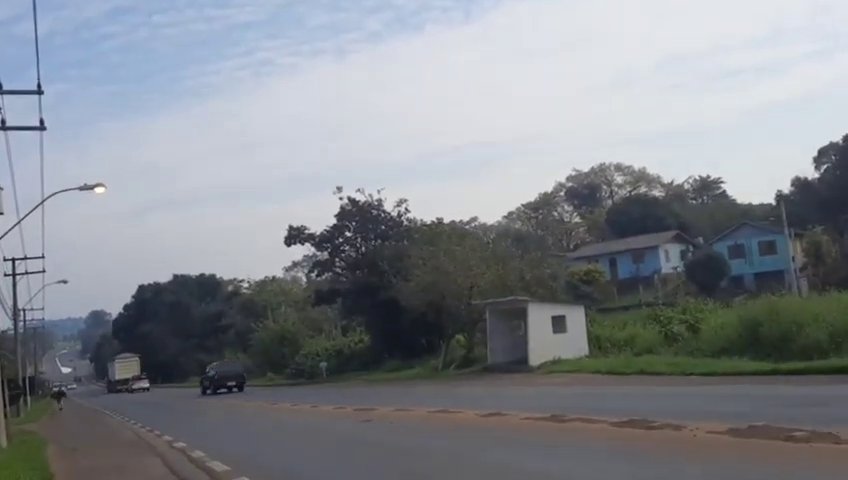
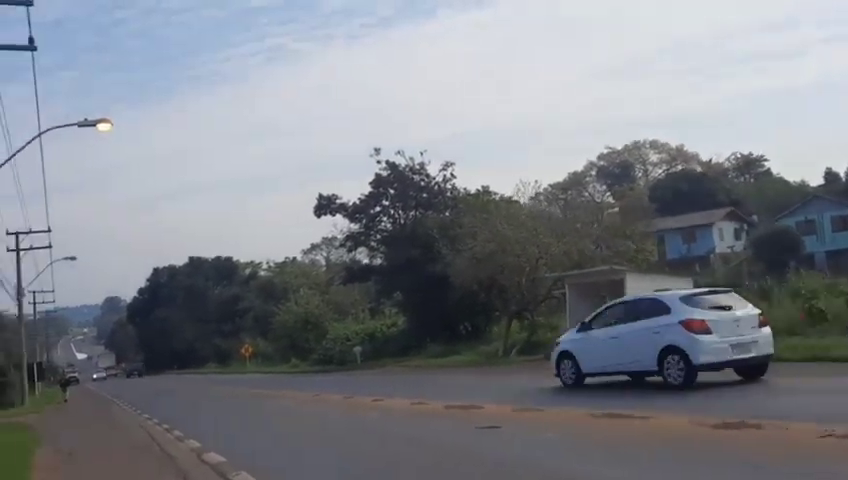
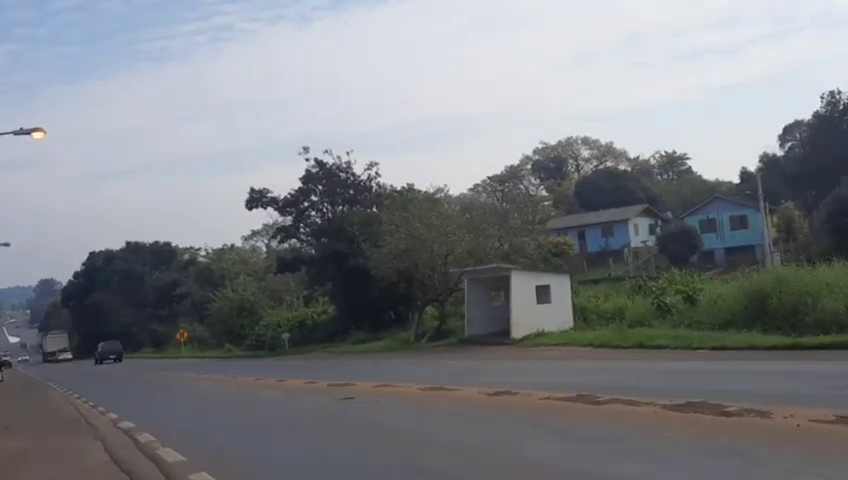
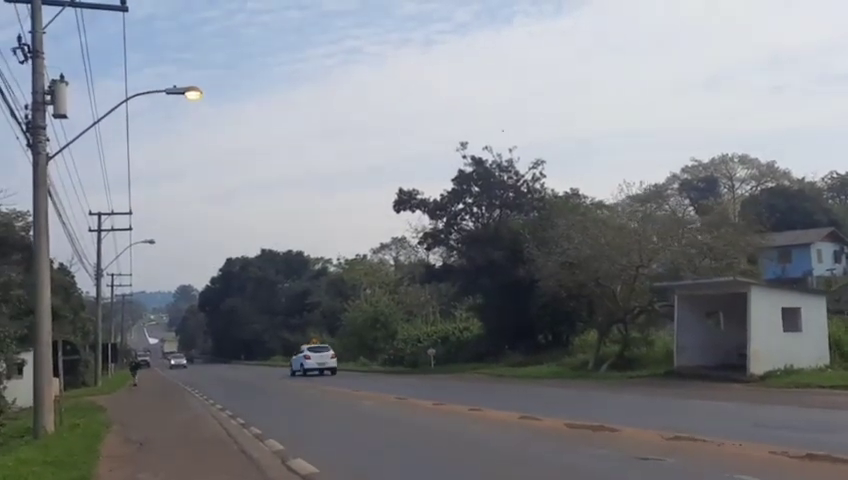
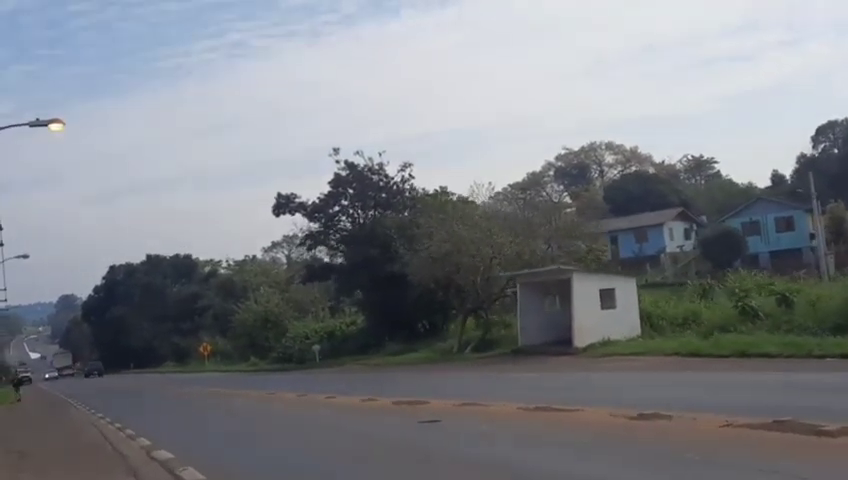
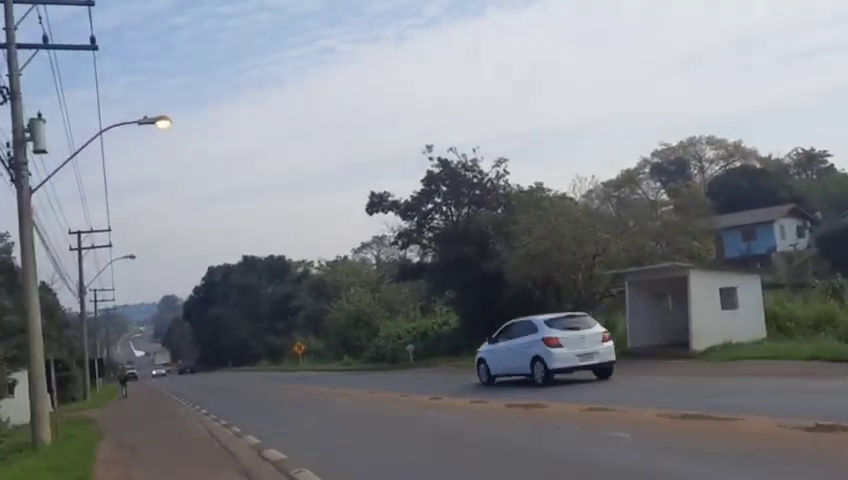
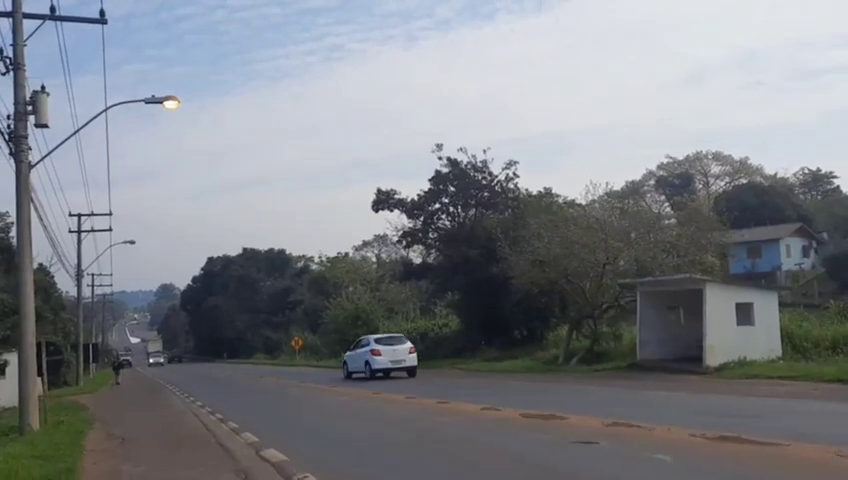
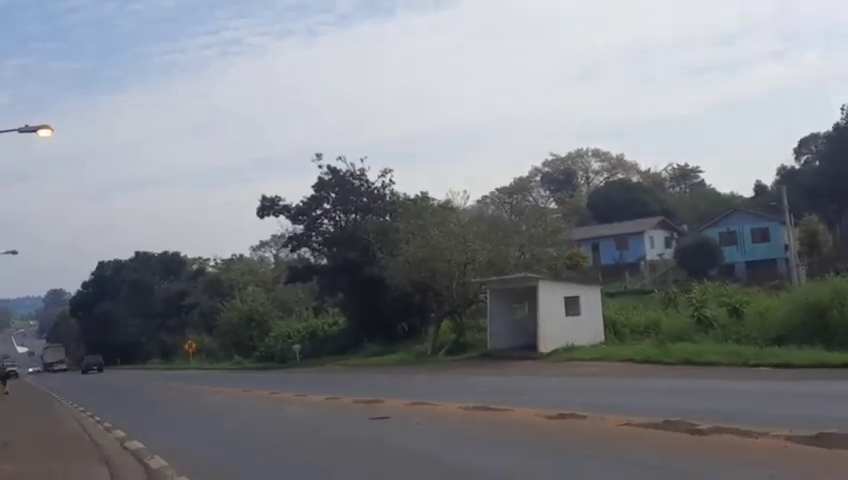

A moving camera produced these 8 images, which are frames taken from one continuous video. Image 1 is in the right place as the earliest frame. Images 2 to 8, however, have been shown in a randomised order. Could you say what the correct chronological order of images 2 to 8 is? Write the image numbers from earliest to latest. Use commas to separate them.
3, 8, 5, 2, 6, 7, 4
